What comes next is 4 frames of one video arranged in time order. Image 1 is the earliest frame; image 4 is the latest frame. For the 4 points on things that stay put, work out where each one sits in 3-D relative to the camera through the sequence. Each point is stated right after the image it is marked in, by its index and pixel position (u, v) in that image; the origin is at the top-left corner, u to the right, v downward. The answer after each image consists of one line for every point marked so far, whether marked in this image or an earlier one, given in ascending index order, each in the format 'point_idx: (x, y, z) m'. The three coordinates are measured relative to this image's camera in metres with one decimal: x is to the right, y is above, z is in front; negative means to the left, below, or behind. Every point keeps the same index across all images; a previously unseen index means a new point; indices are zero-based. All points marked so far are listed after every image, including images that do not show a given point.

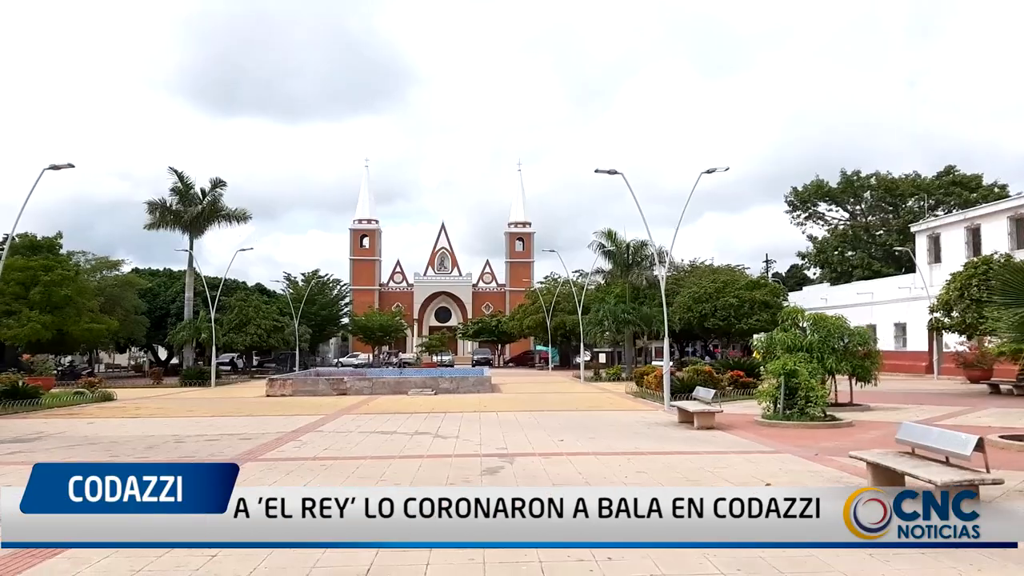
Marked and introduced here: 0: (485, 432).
0: (-0.5, -2.6, +15.0) m
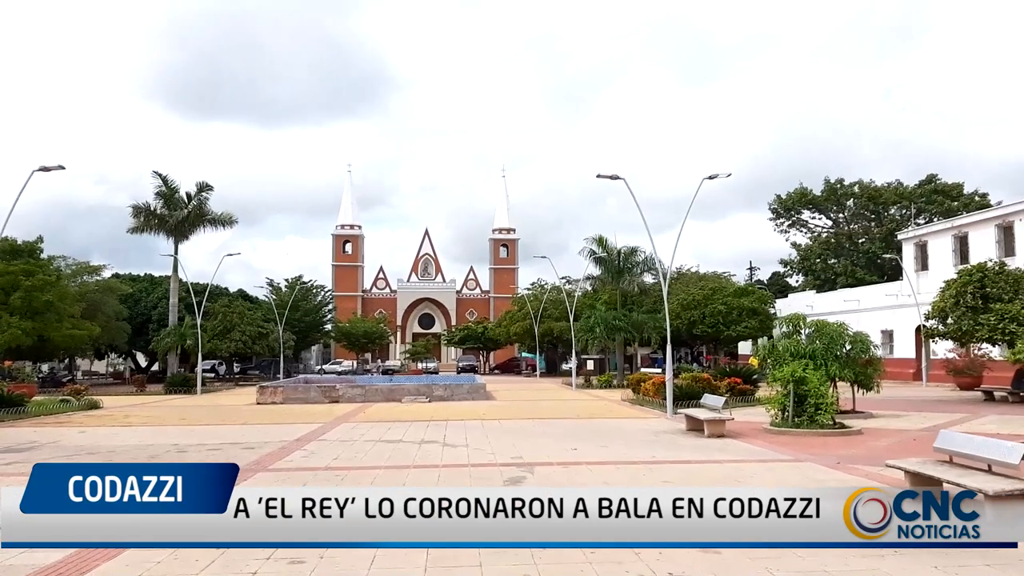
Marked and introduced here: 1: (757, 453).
0: (-0.3, -2.7, +14.7) m
1: (+3.9, -2.6, +13.1) m
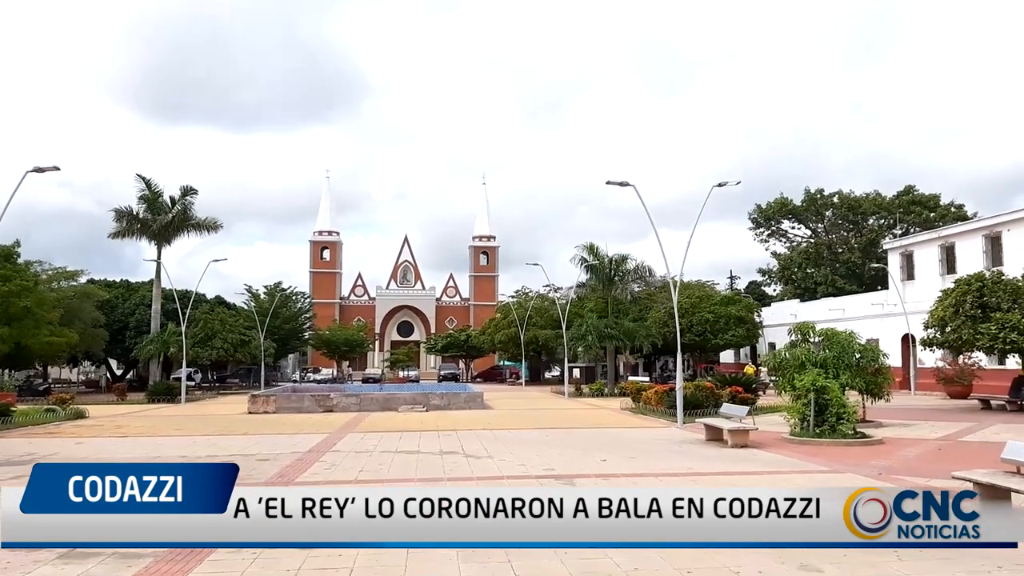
0: (+0.1, -2.9, +14.3) m
1: (+4.4, -2.8, +12.8) m
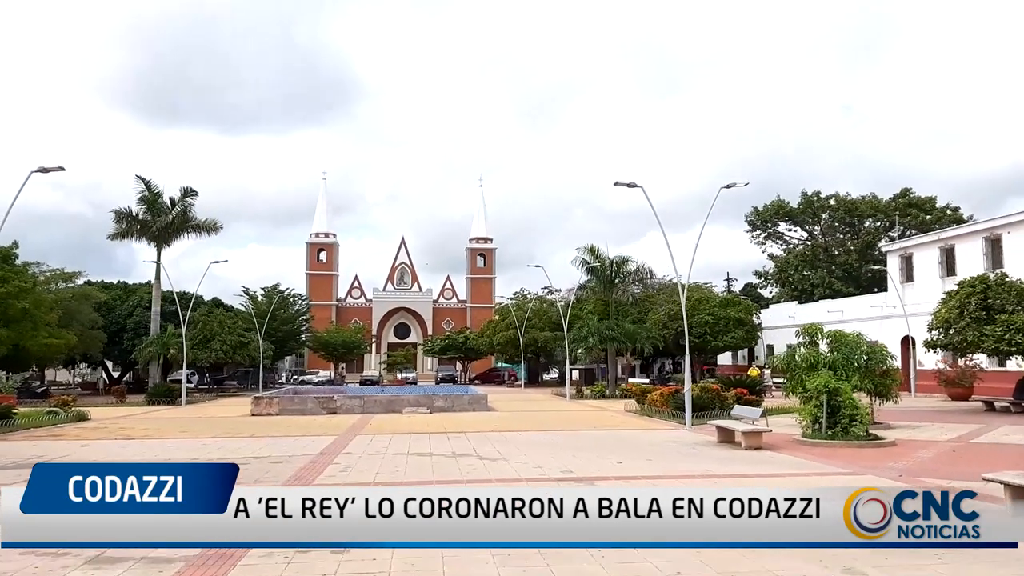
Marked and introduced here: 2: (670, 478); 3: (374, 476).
0: (+0.3, -2.9, +14.2) m
1: (+4.6, -2.8, +12.8) m
2: (+2.2, -2.7, +11.6) m
3: (-2.1, -2.8, +12.2) m
